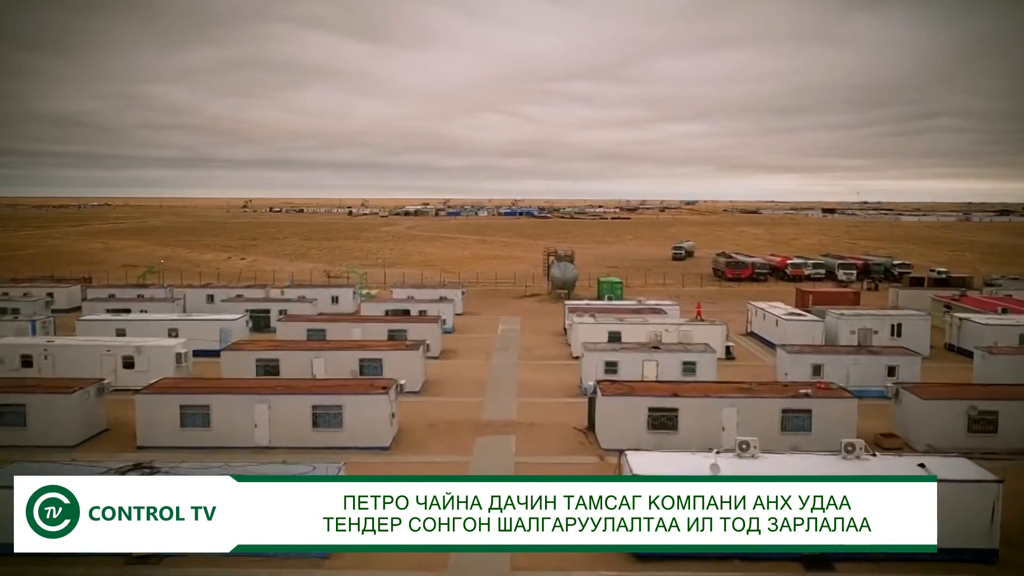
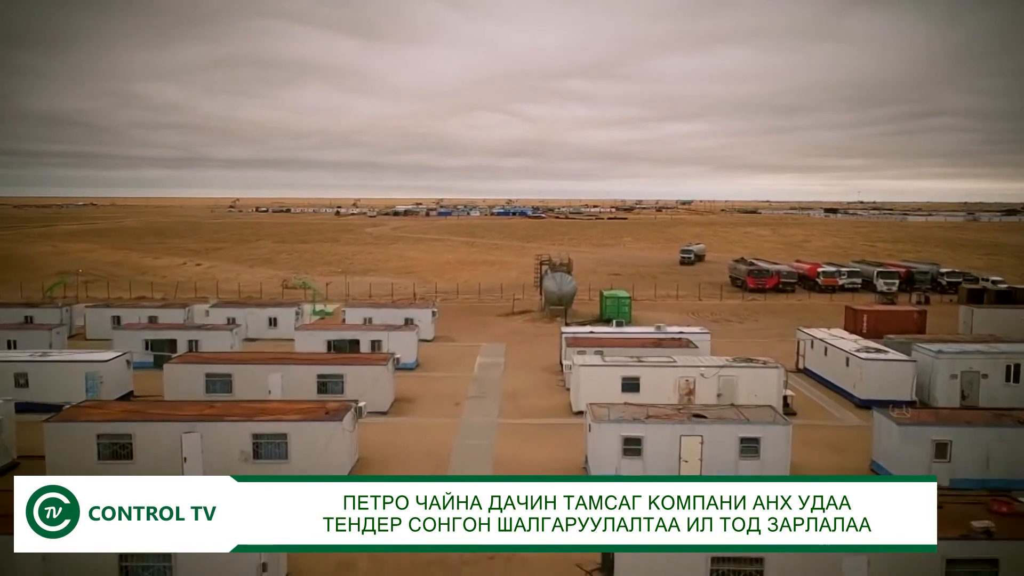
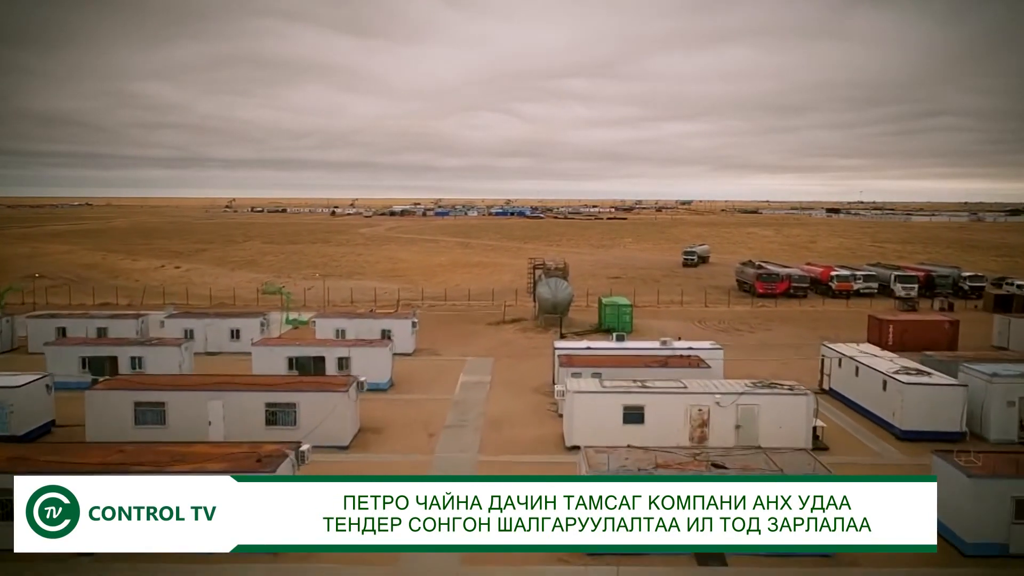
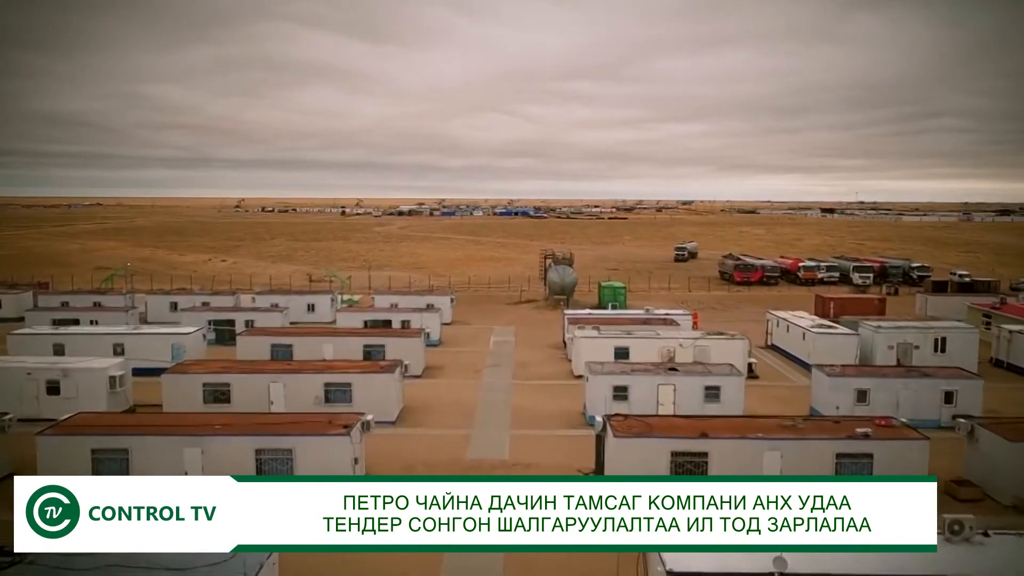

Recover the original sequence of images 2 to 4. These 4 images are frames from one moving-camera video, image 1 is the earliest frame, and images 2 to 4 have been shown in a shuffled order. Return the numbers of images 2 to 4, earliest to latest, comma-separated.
4, 2, 3
